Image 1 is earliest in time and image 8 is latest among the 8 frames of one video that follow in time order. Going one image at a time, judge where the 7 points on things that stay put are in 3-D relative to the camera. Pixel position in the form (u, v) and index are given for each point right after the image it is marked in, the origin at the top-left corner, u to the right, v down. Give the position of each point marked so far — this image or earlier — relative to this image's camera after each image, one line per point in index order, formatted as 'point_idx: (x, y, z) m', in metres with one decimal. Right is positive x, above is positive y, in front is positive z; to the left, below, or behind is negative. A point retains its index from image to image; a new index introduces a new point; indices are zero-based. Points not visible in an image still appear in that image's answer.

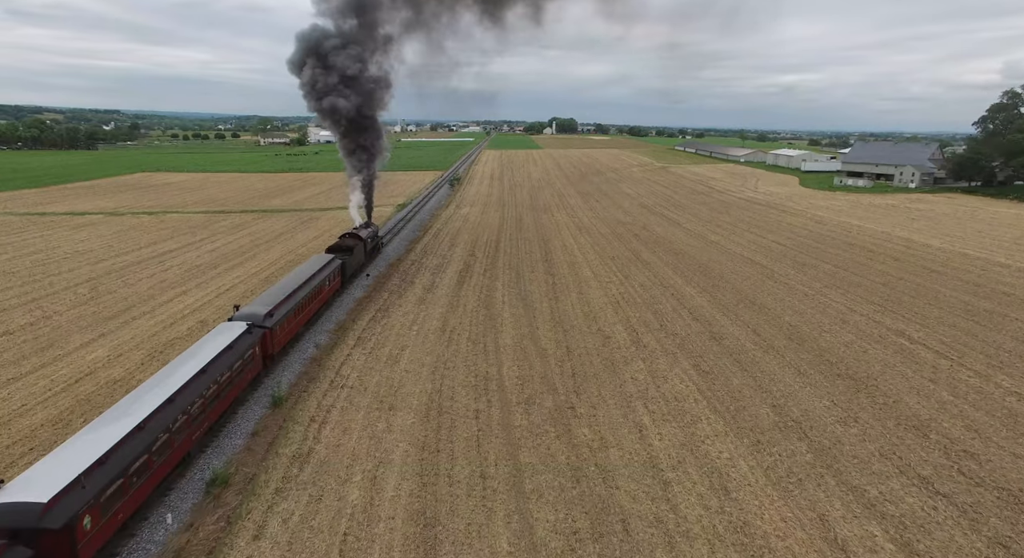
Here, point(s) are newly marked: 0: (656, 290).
0: (+5.3, -0.6, +19.2) m
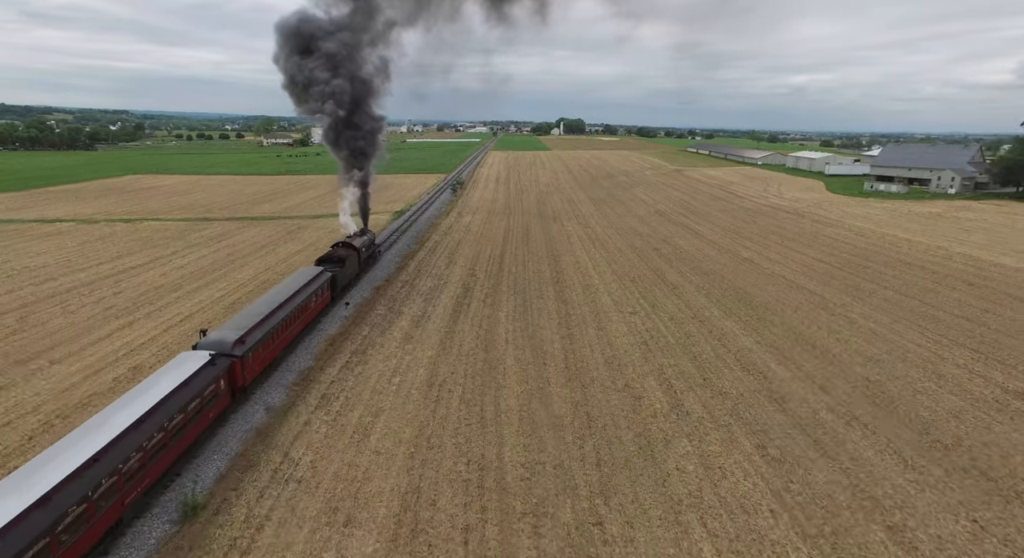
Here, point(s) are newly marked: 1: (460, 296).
0: (+5.5, -1.6, +16.0) m
1: (-2.0, -0.7, +19.7) m
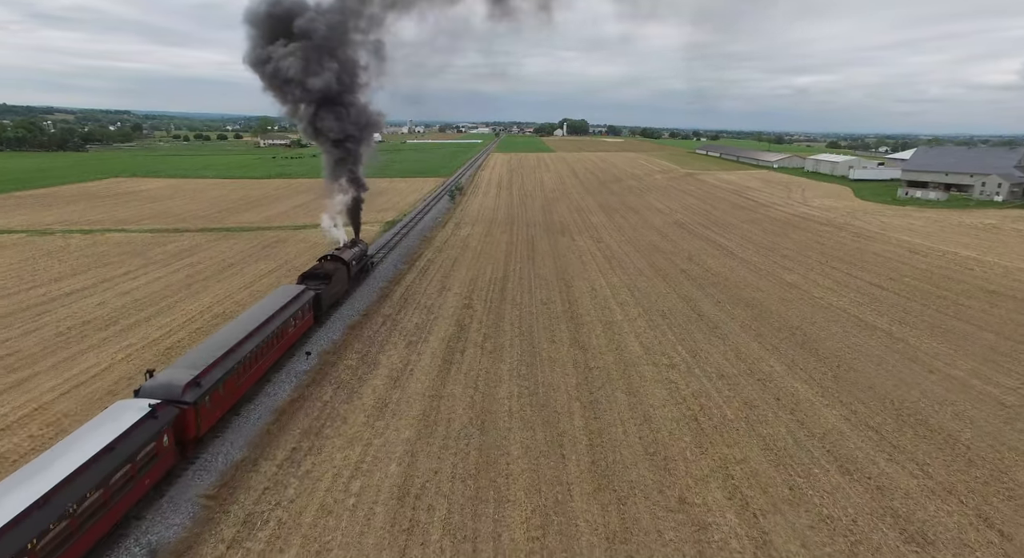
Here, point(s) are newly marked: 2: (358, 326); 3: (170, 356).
0: (+5.6, -2.7, +12.2) m
1: (-1.8, -1.9, +16.0) m
2: (-5.0, -1.6, +17.0) m
3: (-9.7, -2.2, +14.8) m
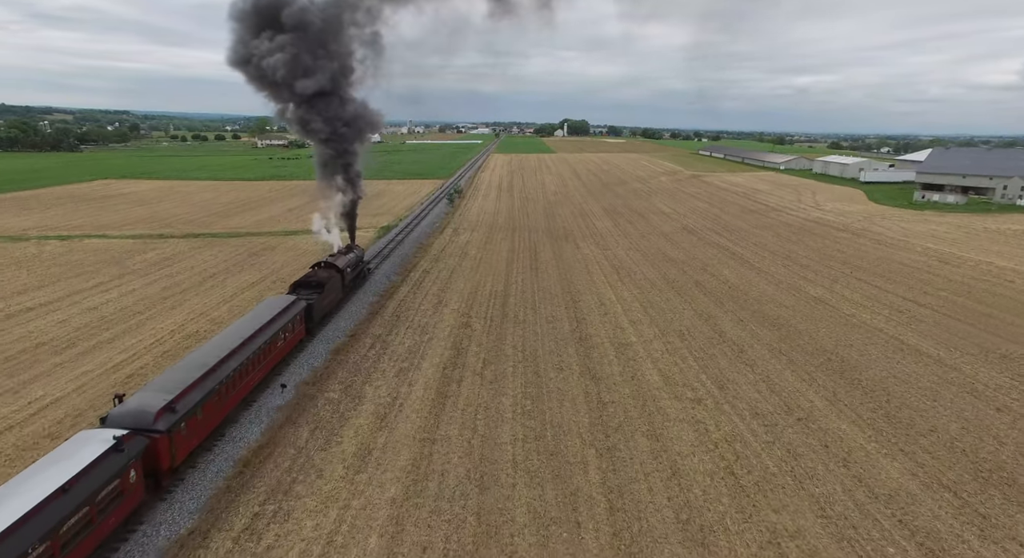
0: (+5.7, -3.2, +10.5) m
1: (-1.7, -2.4, +14.3) m
2: (-5.0, -2.1, +15.3) m
3: (-9.6, -2.7, +13.1) m
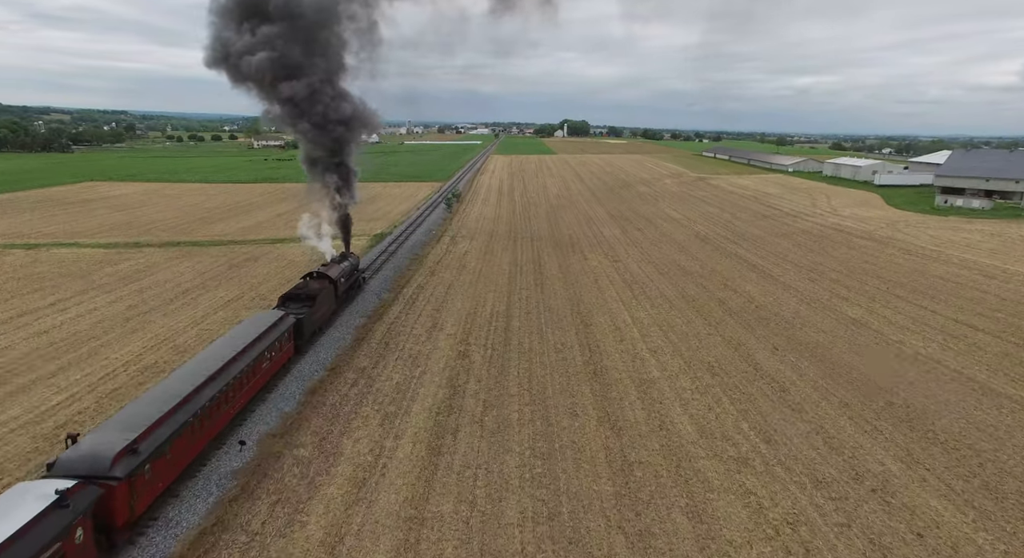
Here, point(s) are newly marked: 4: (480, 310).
0: (+5.8, -3.9, +8.4) m
1: (-1.6, -3.1, +12.1) m
2: (-4.8, -2.8, +13.1) m
3: (-9.5, -3.4, +11.0) m
4: (-1.2, -1.1, +18.9) m
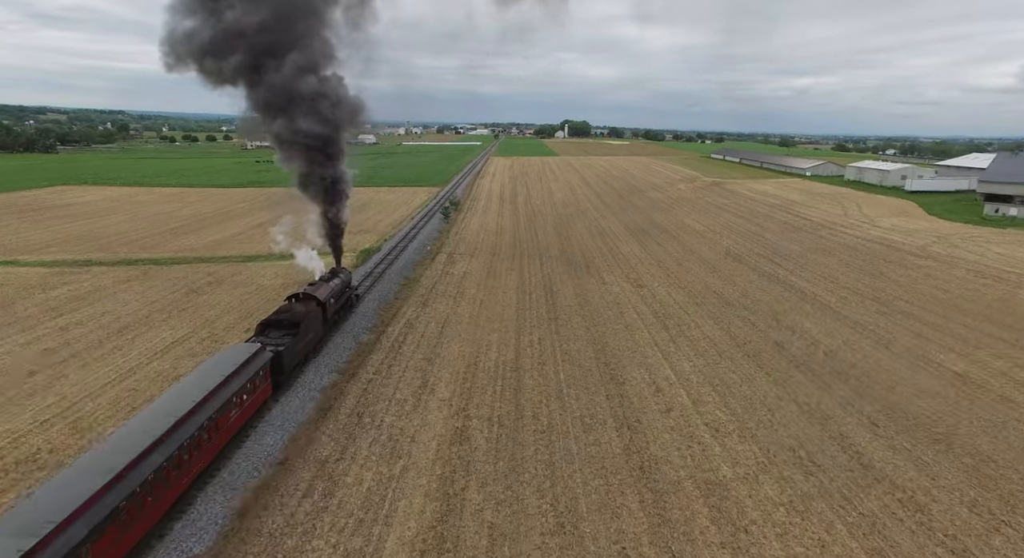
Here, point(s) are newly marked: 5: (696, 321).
0: (+6.1, -5.1, +4.5) m
1: (-1.3, -4.3, +8.2) m
2: (-4.5, -4.0, +9.2) m
3: (-9.2, -4.5, +7.1) m
4: (-0.9, -2.3, +15.0) m
5: (+6.5, -1.4, +18.7) m
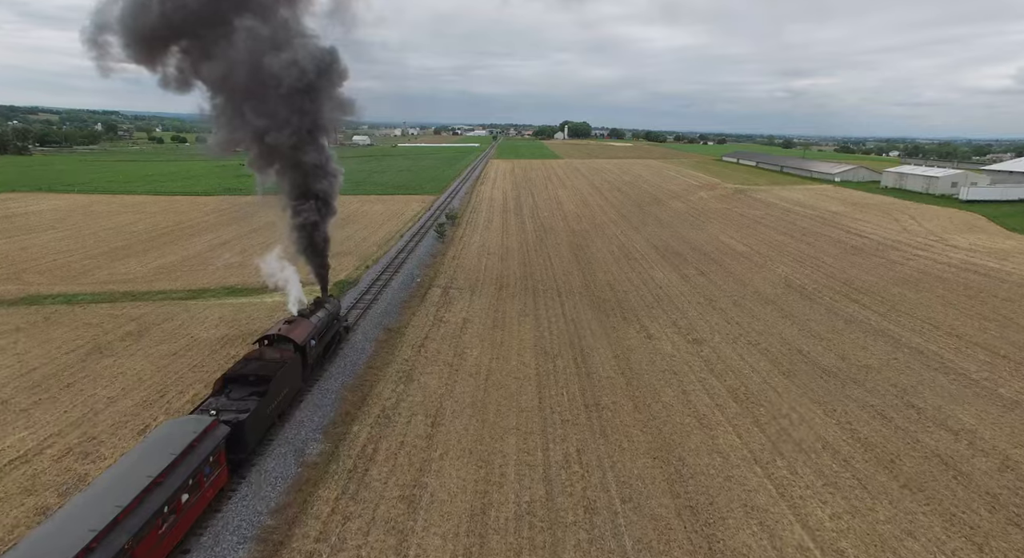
0: (+6.7, -6.8, -1.2) m
1: (-0.7, -6.0, +2.5) m
2: (-3.9, -5.7, +3.5) m
3: (-8.6, -6.3, +1.3) m
4: (-0.3, -4.1, +9.3) m
5: (+7.1, -3.1, +13.0) m
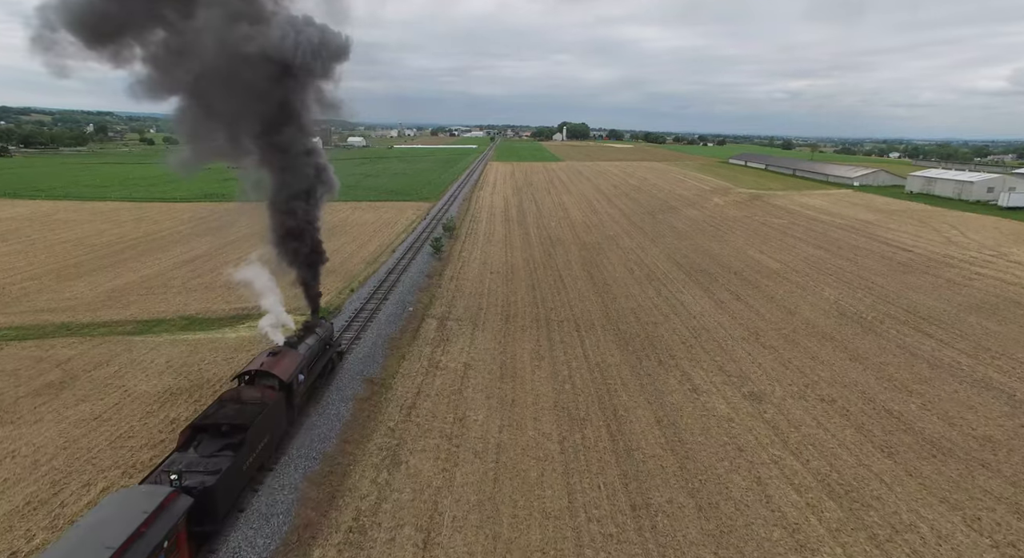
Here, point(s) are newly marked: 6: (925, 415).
0: (+7.2, -7.8, -4.6) m
1: (-0.3, -7.0, -1.0) m
2: (-3.5, -6.7, 0.0) m
3: (-8.1, -7.3, -2.2) m
4: (+0.1, -5.1, +5.8) m
5: (+7.4, -4.2, +9.6) m
6: (+10.0, -3.4, +12.6) m
